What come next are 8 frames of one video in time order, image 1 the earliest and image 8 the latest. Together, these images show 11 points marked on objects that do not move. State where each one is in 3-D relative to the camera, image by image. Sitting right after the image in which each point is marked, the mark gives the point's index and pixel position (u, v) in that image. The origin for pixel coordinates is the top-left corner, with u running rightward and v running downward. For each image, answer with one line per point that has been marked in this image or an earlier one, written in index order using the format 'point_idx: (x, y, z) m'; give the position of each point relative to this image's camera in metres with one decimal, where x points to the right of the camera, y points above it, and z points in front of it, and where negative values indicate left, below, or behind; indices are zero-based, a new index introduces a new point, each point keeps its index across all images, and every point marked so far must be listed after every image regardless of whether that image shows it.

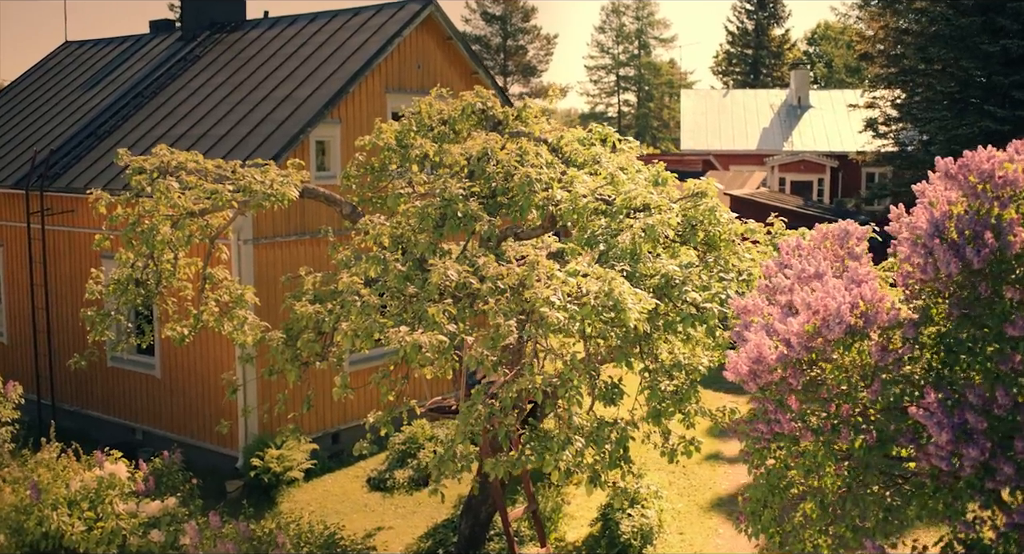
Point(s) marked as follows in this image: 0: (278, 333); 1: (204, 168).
0: (-1.9, -0.5, +9.1) m
1: (-2.7, +0.9, +9.6) m
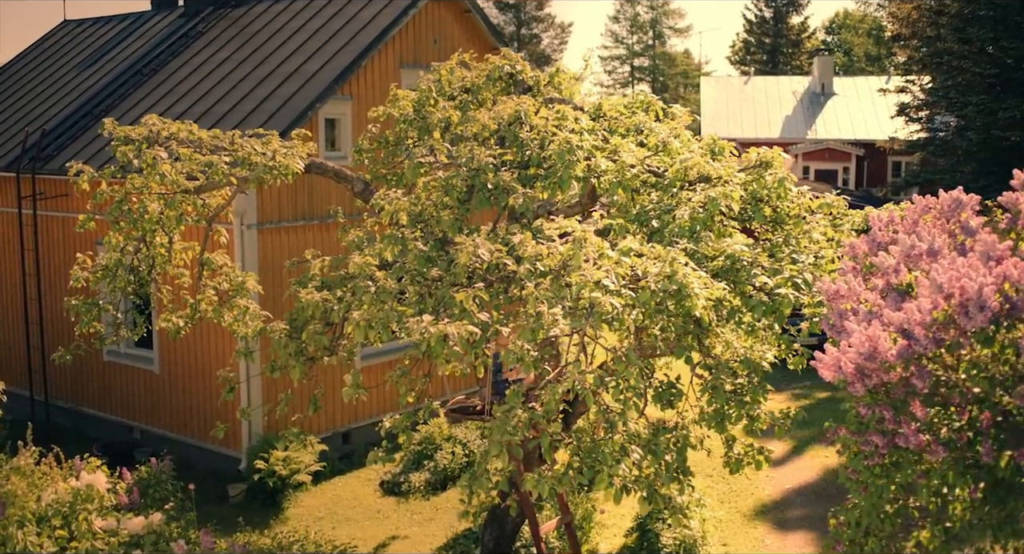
0: (-1.7, -0.3, +8.0) m
1: (-2.4, +1.1, +8.6) m
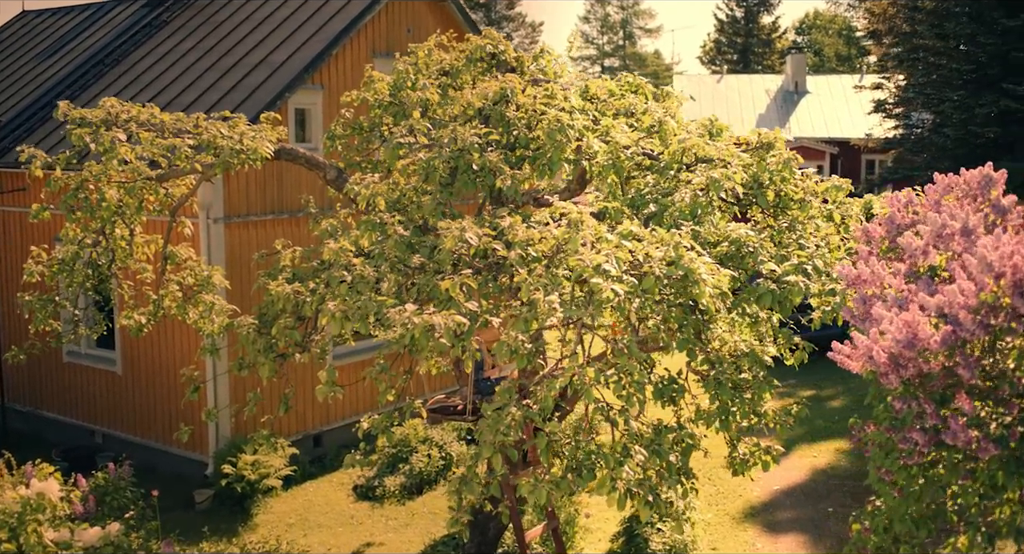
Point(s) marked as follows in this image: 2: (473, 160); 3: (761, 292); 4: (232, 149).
0: (-1.8, -0.3, +7.5) m
1: (-2.5, +1.1, +8.0) m
2: (-0.2, +0.7, +6.3) m
3: (+1.3, -0.1, +5.7) m
4: (-1.9, +0.9, +7.7) m
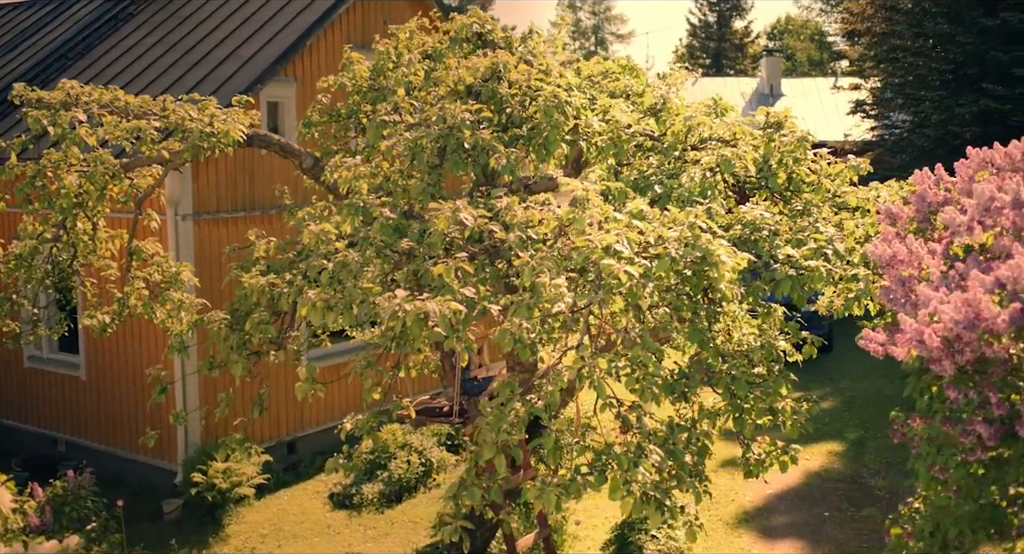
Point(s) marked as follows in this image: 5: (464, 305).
0: (-1.8, -0.2, +6.9) m
1: (-2.6, +1.2, +7.5) m
2: (-0.2, +0.7, +5.8) m
3: (+1.3, 0.0, +5.3) m
4: (-2.0, +0.9, +7.1) m
5: (-0.2, -0.1, +4.6) m
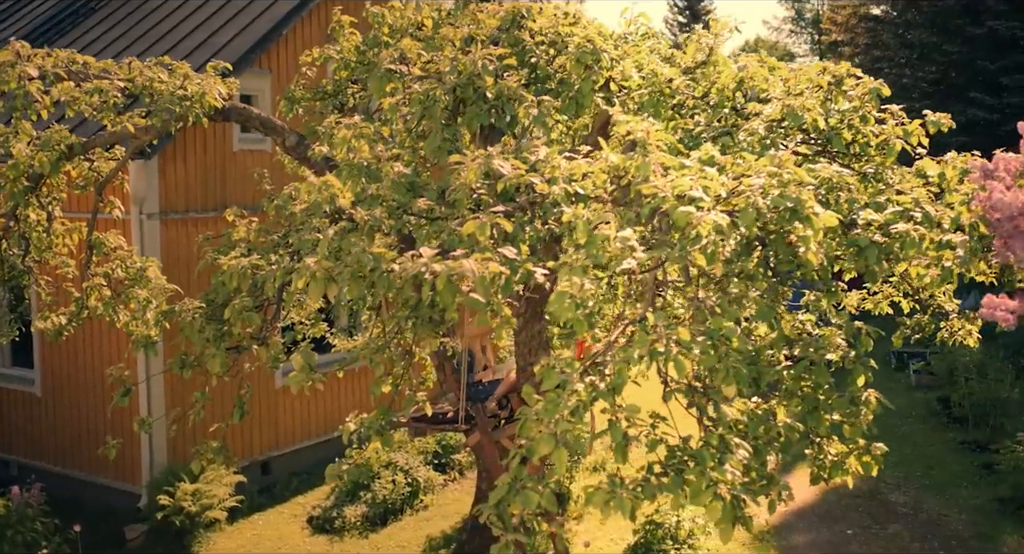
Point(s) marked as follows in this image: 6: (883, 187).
0: (-1.7, -0.1, +6.0) m
1: (-2.5, +1.2, +6.5) m
2: (-0.1, +0.8, +5.0) m
3: (+1.4, +0.1, +4.5) m
4: (-1.9, +1.0, +6.2) m
5: (0.0, 0.0, +3.7) m
6: (+1.7, +0.4, +5.1) m
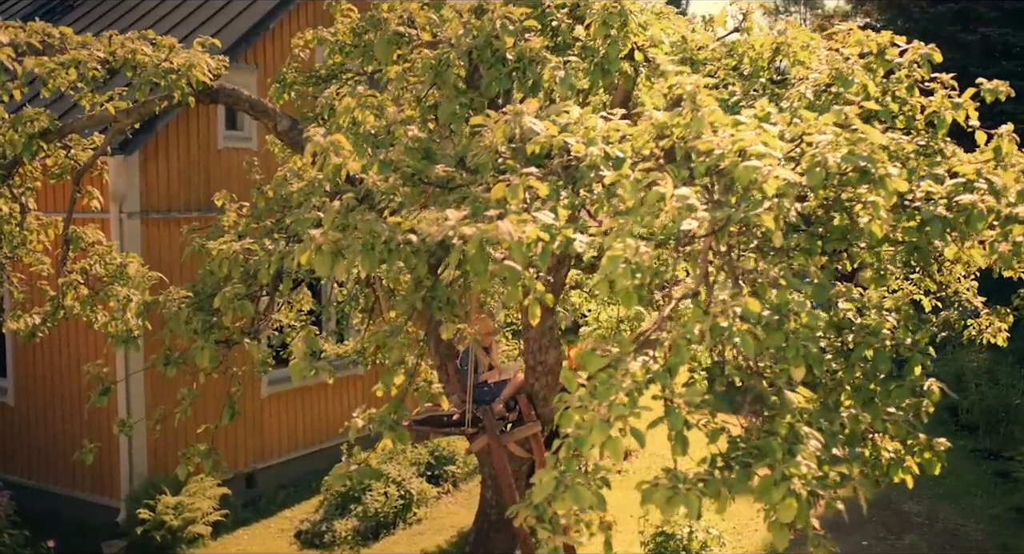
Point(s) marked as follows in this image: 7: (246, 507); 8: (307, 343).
0: (-1.6, -0.1, +5.5) m
1: (-2.5, +1.3, +6.0) m
2: (0.0, +0.9, +4.5) m
3: (+1.5, +0.2, +4.0) m
4: (-1.8, +1.1, +5.7) m
5: (+0.1, +0.1, +3.3) m
6: (+1.8, +0.5, +4.7) m
7: (-2.4, -2.1, +10.1) m
8: (-0.8, -0.2, +4.2) m
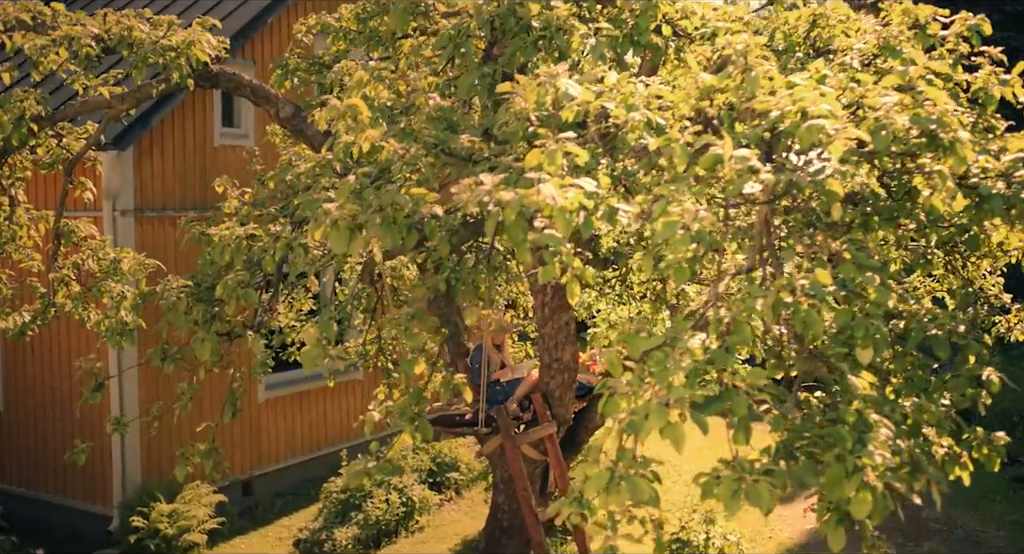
0: (-1.5, 0.0, +5.2) m
1: (-2.4, +1.3, +5.7) m
2: (+0.1, +1.0, +4.2) m
3: (+1.6, +0.3, +3.7) m
4: (-1.7, +1.1, +5.4) m
5: (+0.2, +0.2, +3.0) m
6: (+1.9, +0.6, +4.4) m
7: (-2.3, -2.1, +9.7) m
8: (-0.7, -0.2, +3.9) m
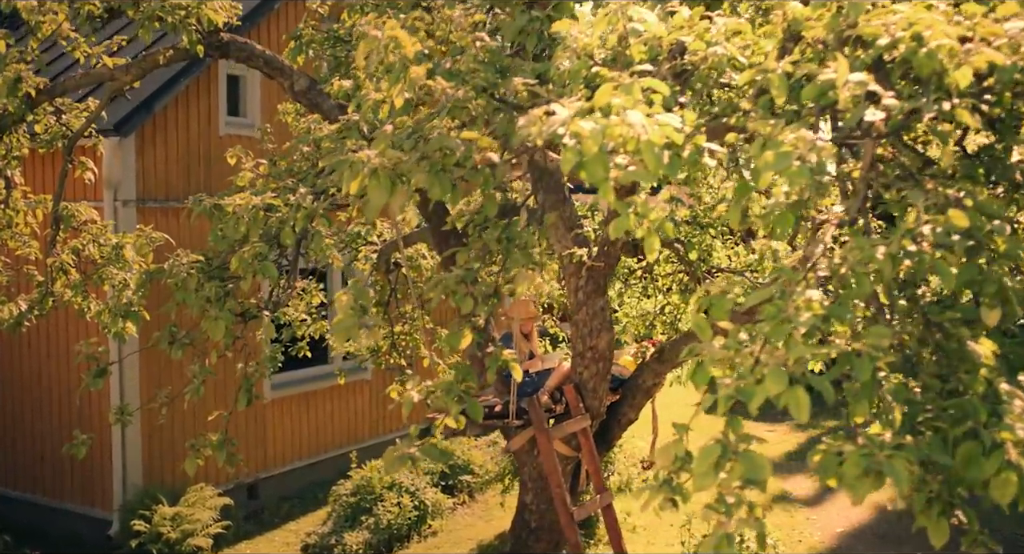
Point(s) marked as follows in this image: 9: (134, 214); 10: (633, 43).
0: (-1.4, +0.1, +4.8) m
1: (-2.2, +1.4, +5.3) m
2: (+0.2, +1.1, +3.8) m
3: (+1.8, +0.4, +3.3) m
4: (-1.6, +1.2, +5.0) m
5: (+0.4, +0.3, +2.6) m
6: (+2.1, +0.7, +4.0) m
7: (-2.2, -2.0, +9.3) m
8: (-0.5, -0.1, +3.5) m
9: (-2.9, +0.5, +8.5) m
10: (+0.3, +0.6, +3.0) m
